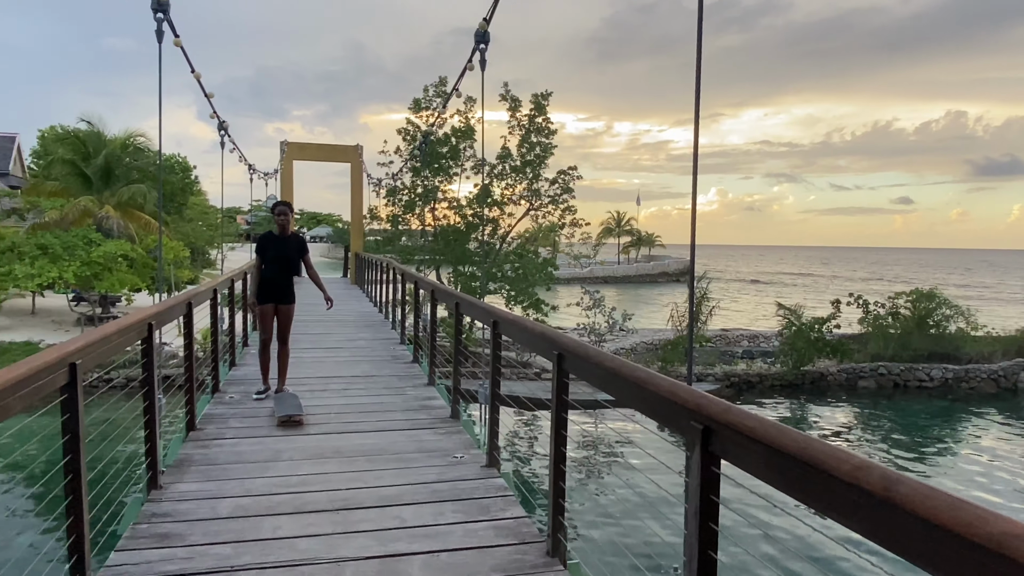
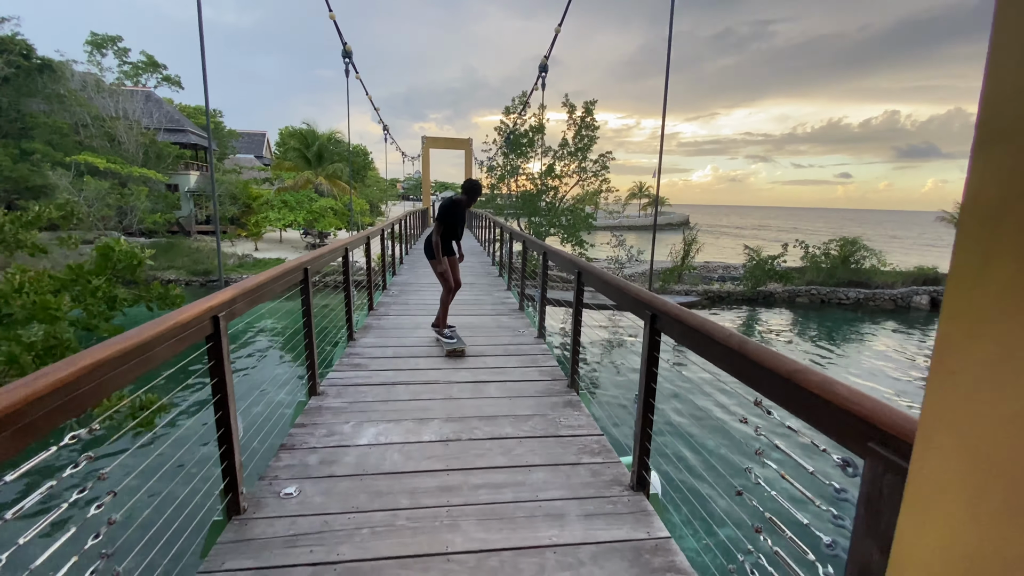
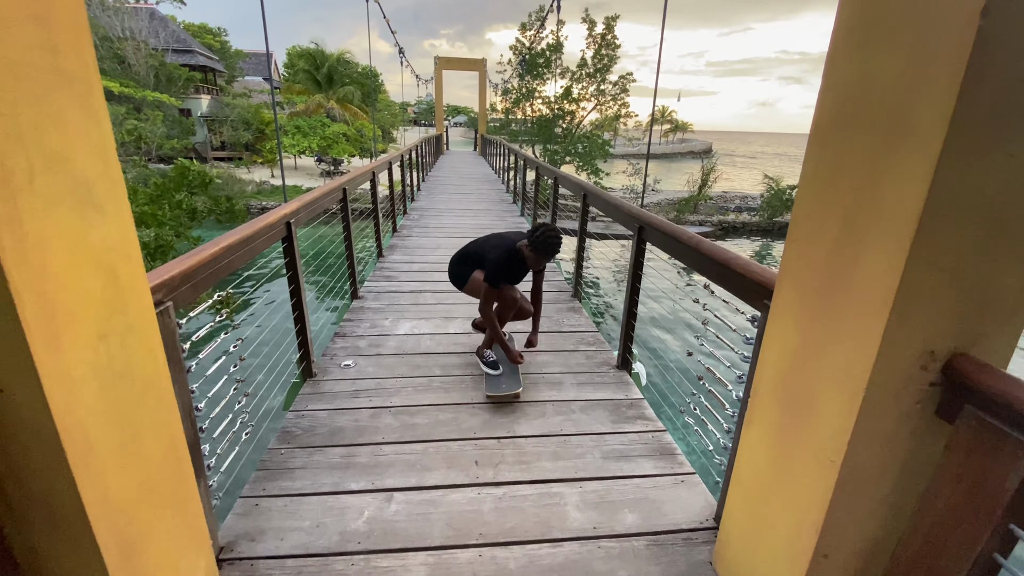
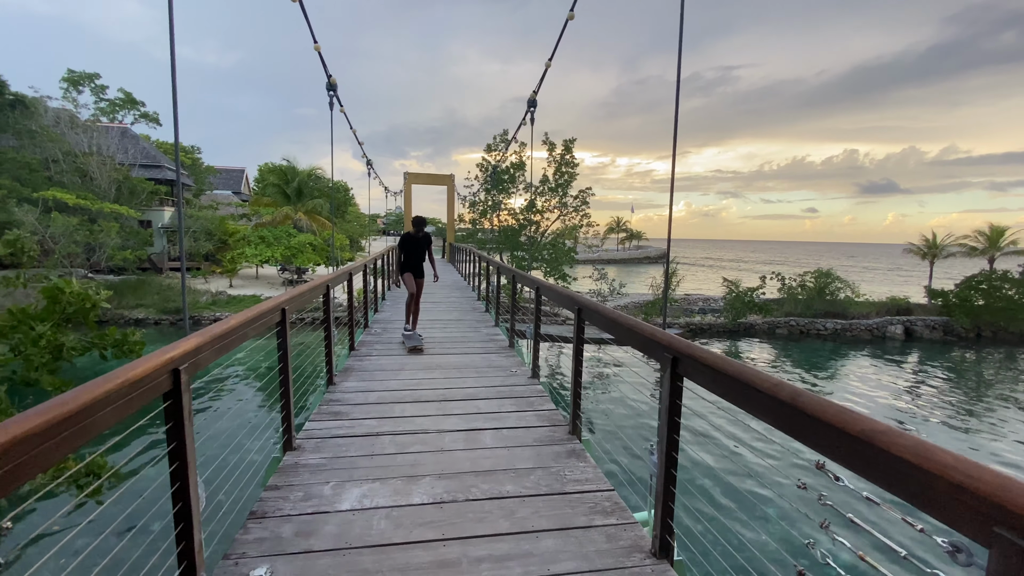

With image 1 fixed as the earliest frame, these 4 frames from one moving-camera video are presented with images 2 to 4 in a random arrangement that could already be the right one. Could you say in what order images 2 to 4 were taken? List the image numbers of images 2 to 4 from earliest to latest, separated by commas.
4, 2, 3
